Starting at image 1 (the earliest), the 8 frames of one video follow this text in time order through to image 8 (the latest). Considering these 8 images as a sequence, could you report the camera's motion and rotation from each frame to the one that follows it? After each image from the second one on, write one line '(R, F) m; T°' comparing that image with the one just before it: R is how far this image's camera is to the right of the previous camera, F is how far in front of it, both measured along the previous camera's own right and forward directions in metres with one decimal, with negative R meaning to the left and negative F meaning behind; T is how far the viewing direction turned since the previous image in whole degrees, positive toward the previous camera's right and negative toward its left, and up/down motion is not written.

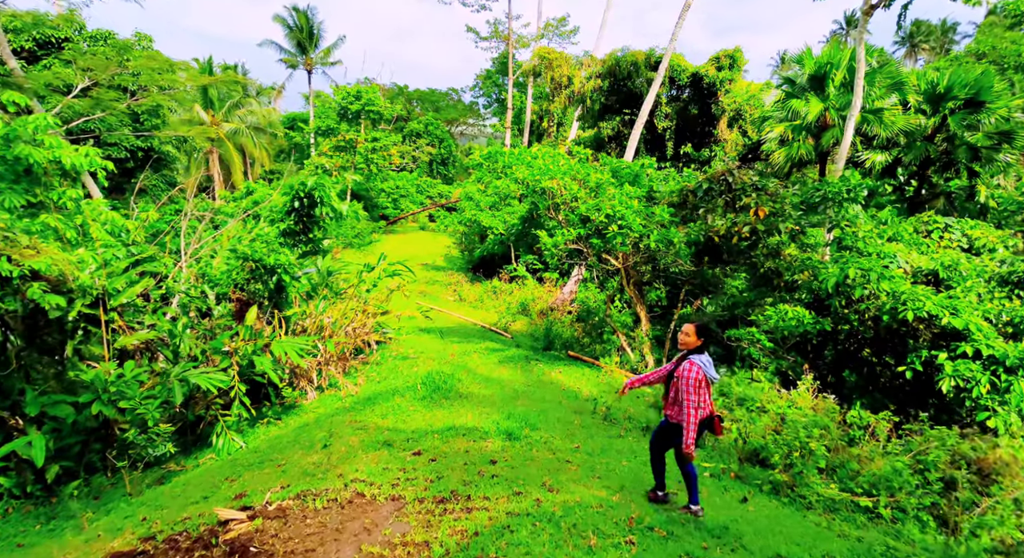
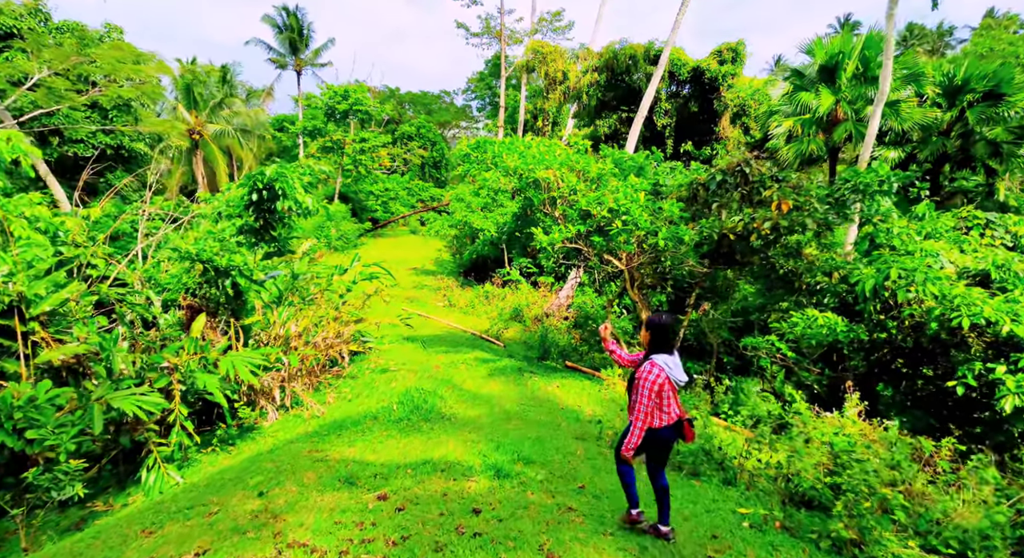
(0.0, +1.0) m; +1°
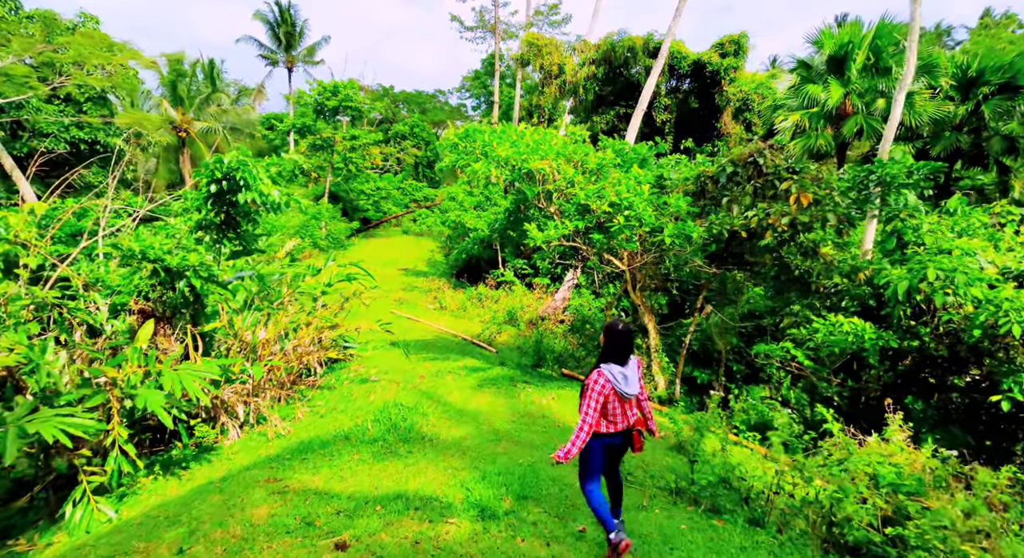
(+0.1, +0.7) m; 0°
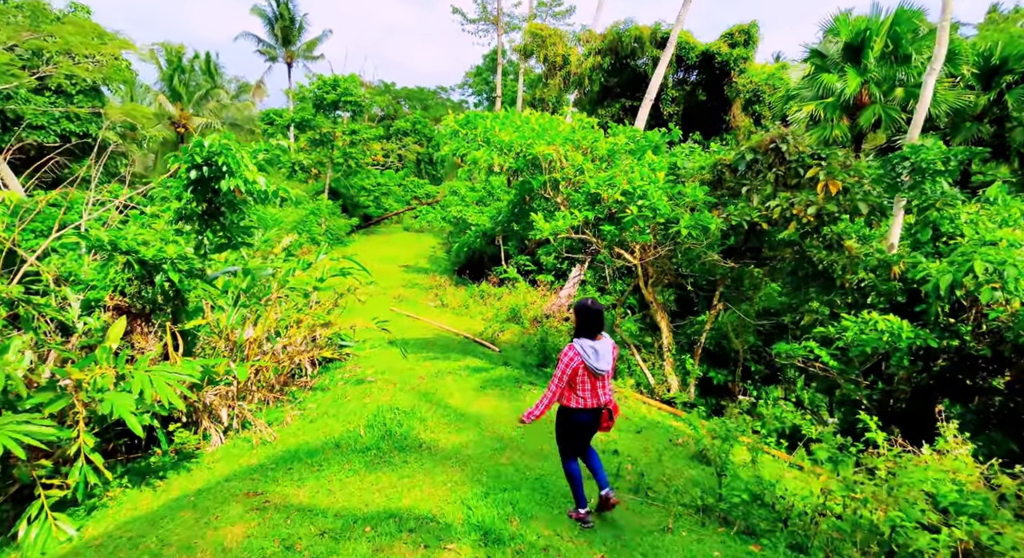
(0.0, +0.5) m; 0°
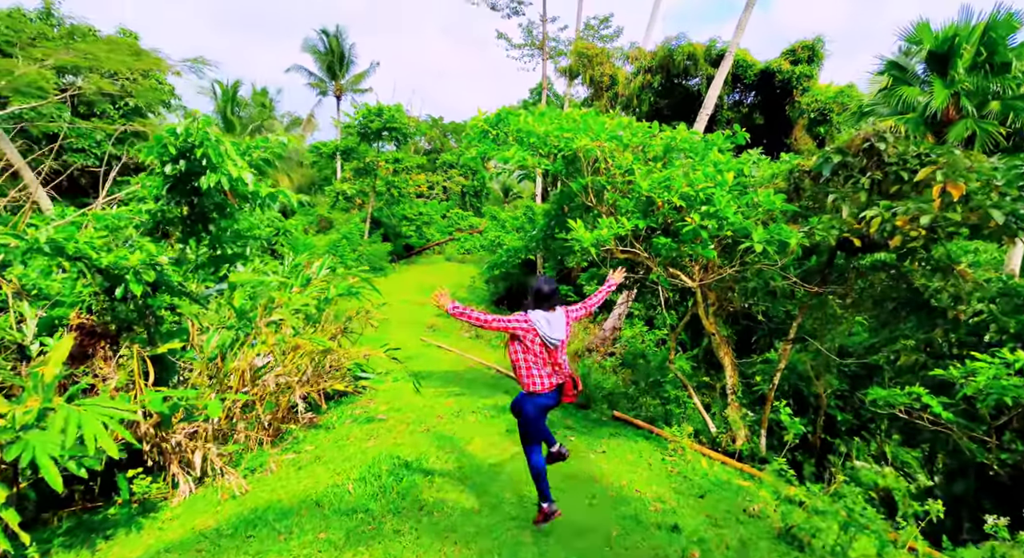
(+0.1, +1.1) m; -4°
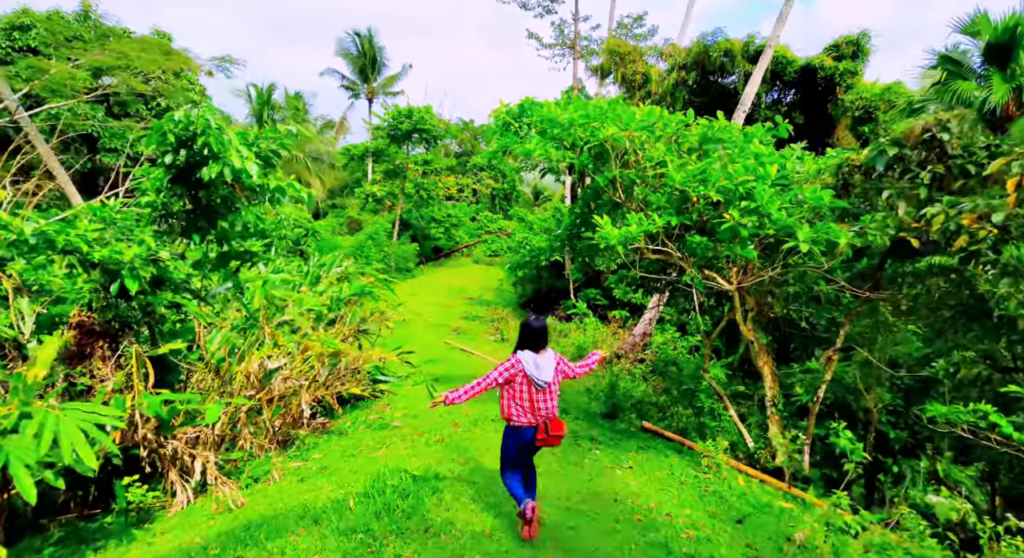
(+0.1, +0.4) m; -3°
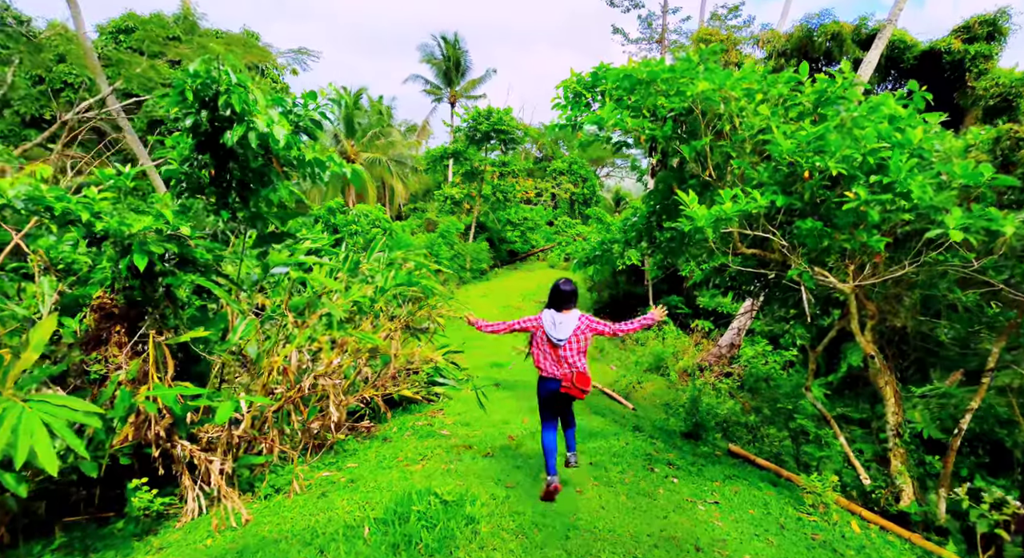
(+0.1, +0.8) m; -7°
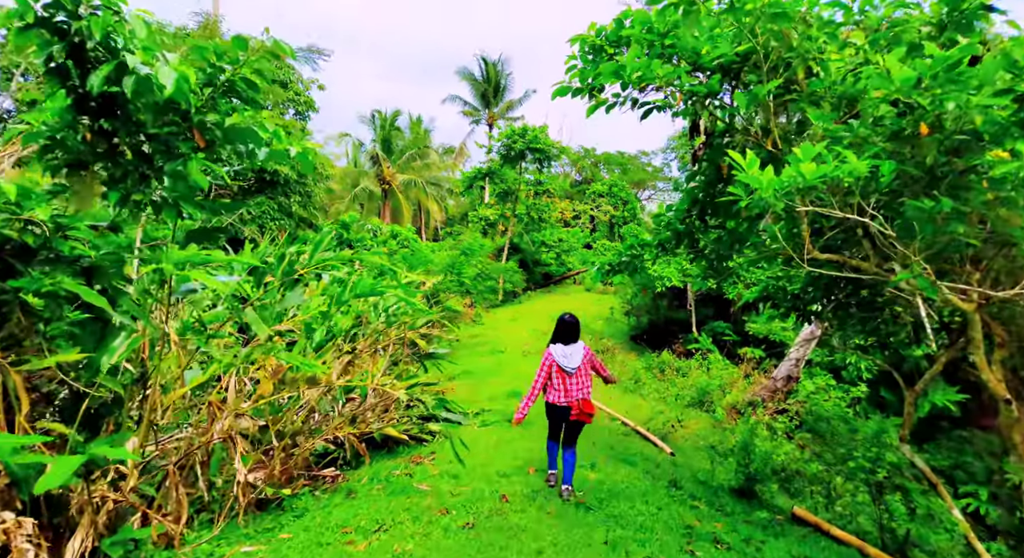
(+0.3, +1.2) m; -4°
